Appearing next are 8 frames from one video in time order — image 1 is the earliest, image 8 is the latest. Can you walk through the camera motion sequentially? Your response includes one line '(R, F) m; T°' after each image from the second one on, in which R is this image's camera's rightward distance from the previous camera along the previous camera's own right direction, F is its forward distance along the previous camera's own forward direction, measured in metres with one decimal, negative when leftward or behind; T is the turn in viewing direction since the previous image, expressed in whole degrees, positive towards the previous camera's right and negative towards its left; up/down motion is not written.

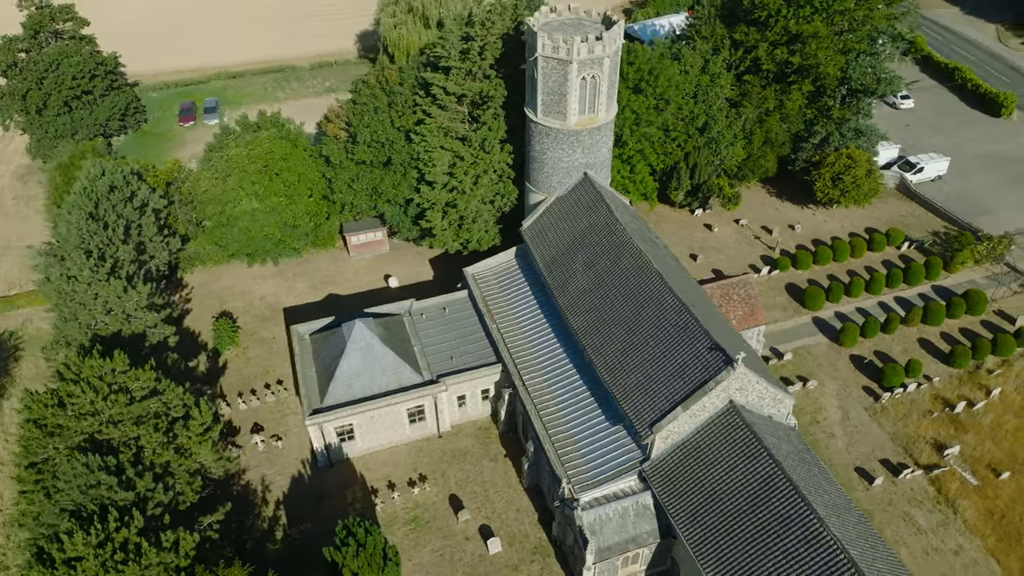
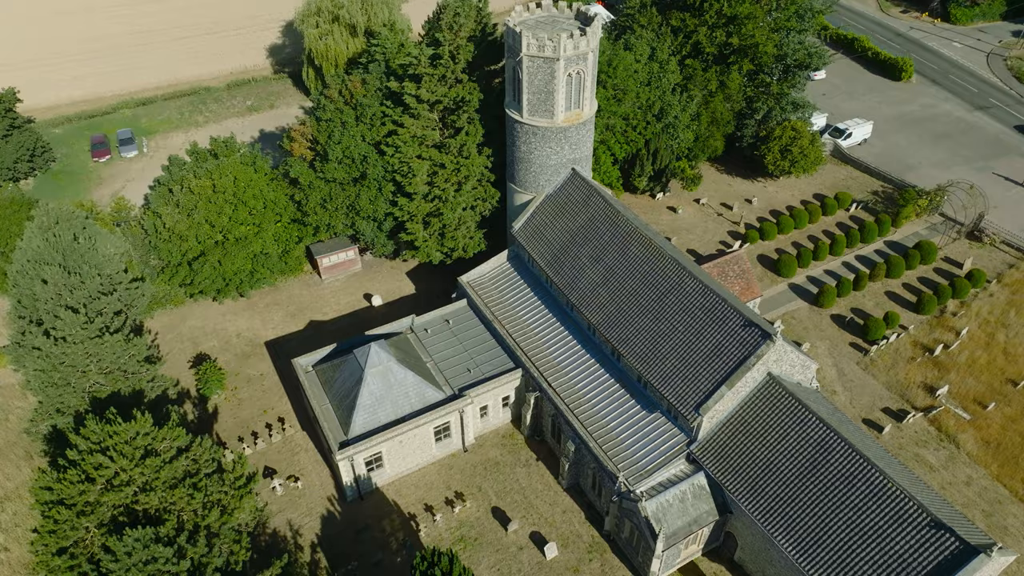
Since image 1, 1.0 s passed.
(-6.5, +0.9) m; +8°
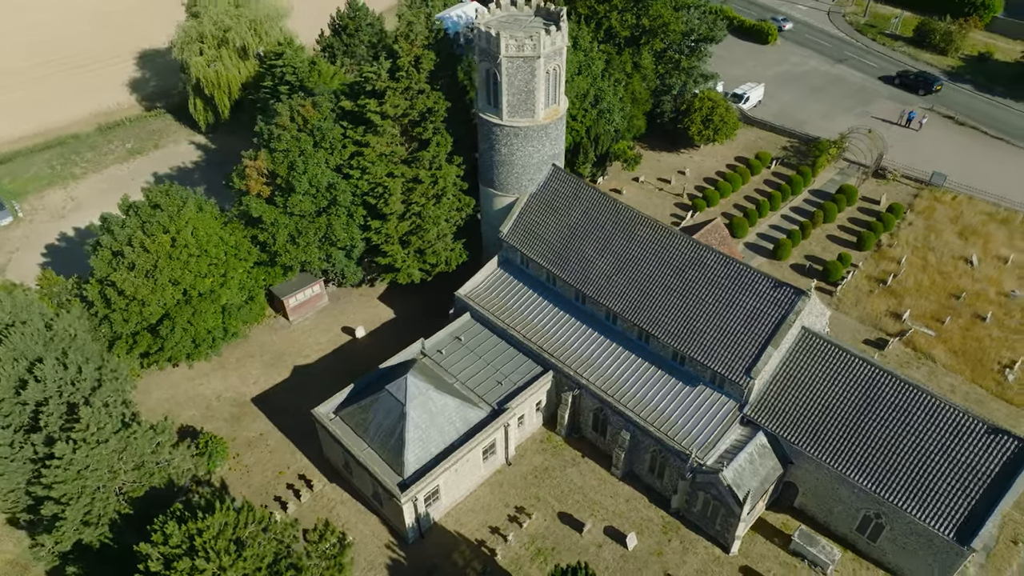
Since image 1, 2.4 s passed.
(-9.2, +1.6) m; +12°
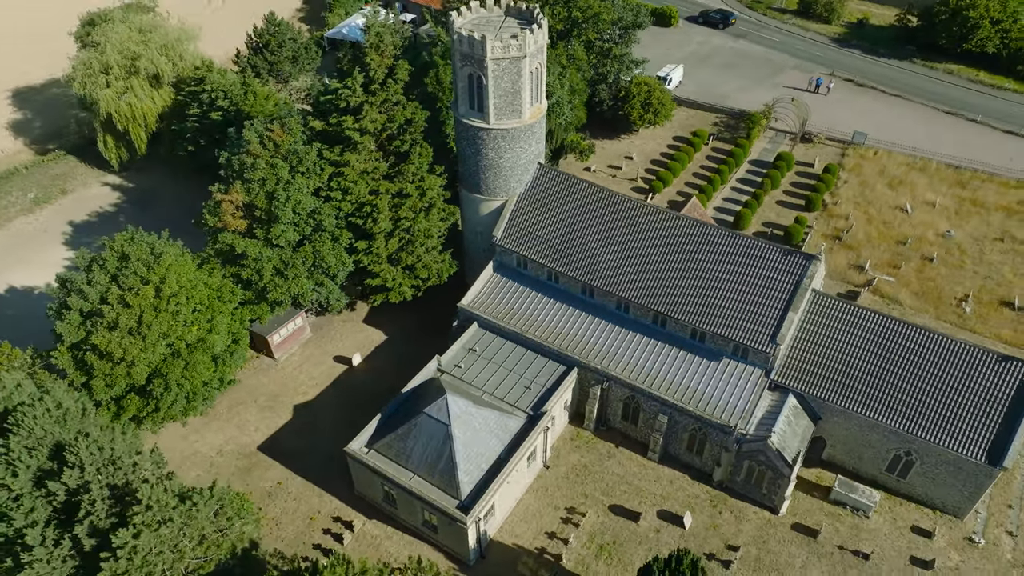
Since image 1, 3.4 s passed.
(-7.1, +1.0) m; +9°
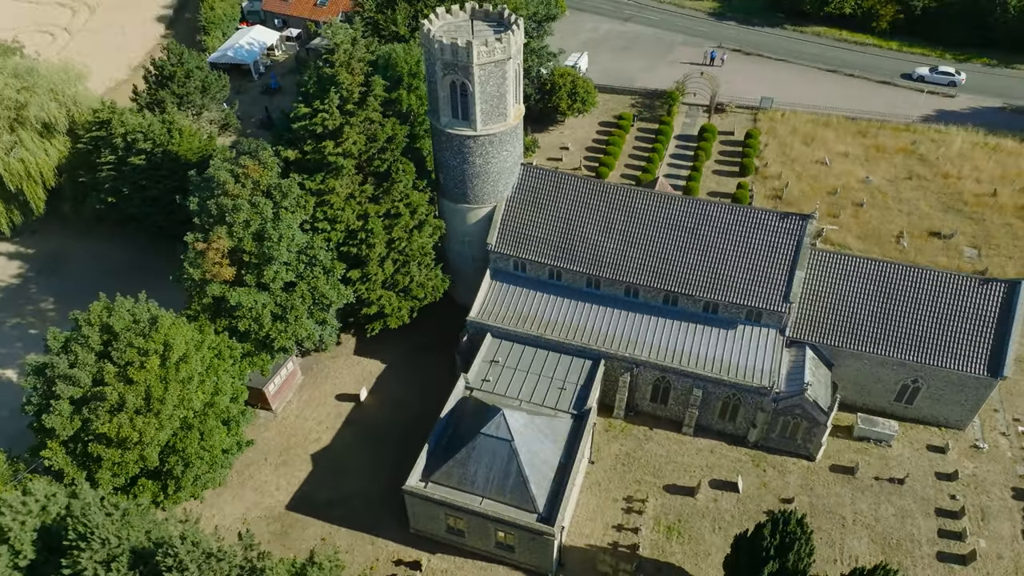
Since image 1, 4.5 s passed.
(-8.4, +1.3) m; +11°
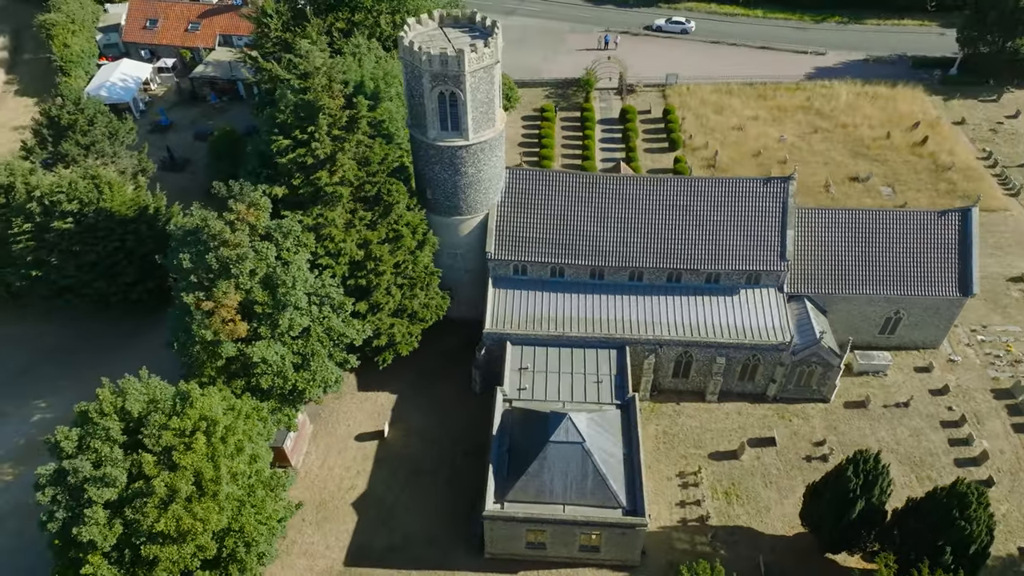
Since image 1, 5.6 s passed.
(-8.8, +1.4) m; +11°
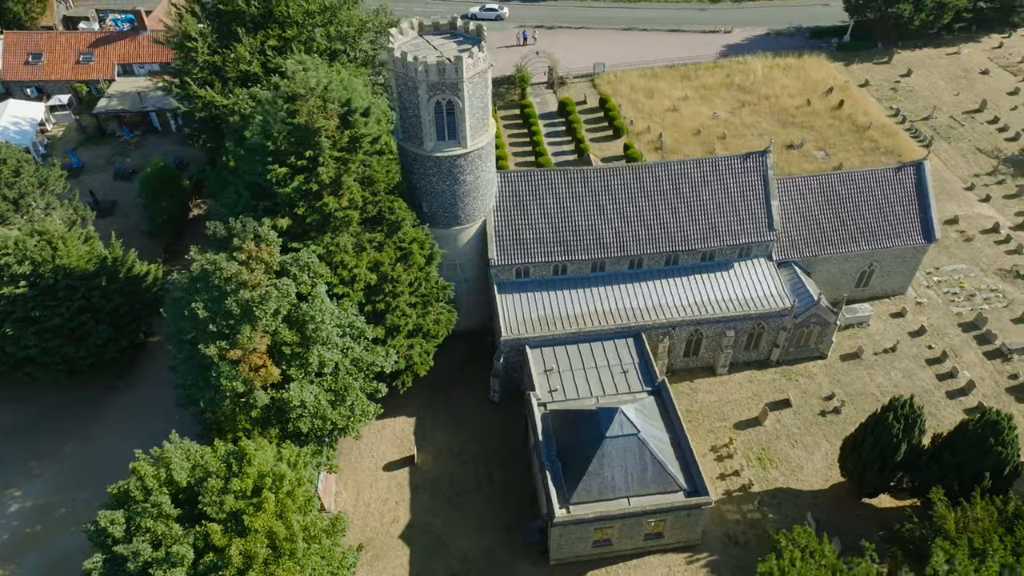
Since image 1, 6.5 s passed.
(-7.0, +1.0) m; +9°
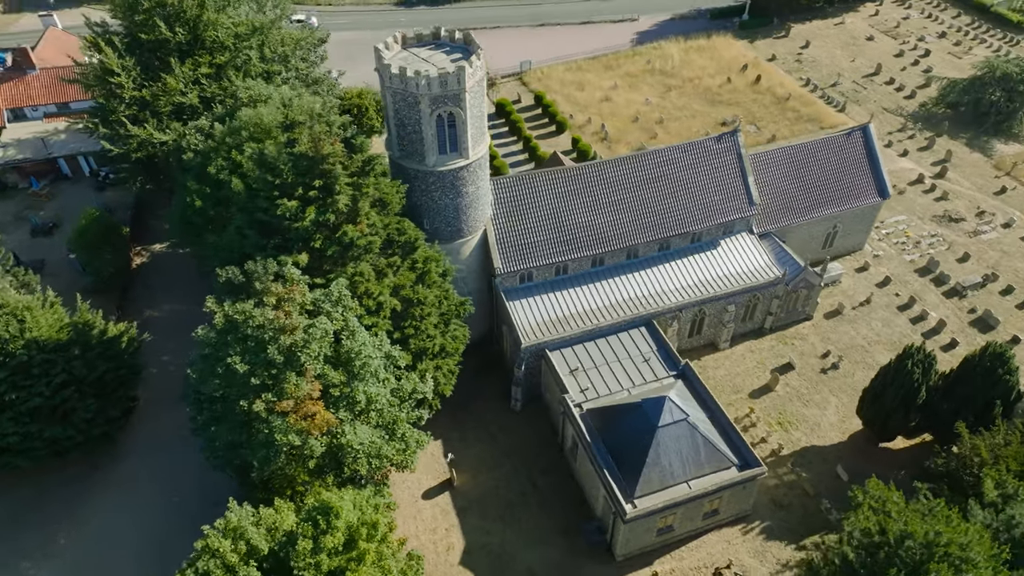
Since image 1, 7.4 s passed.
(-7.1, +1.0) m; +9°
